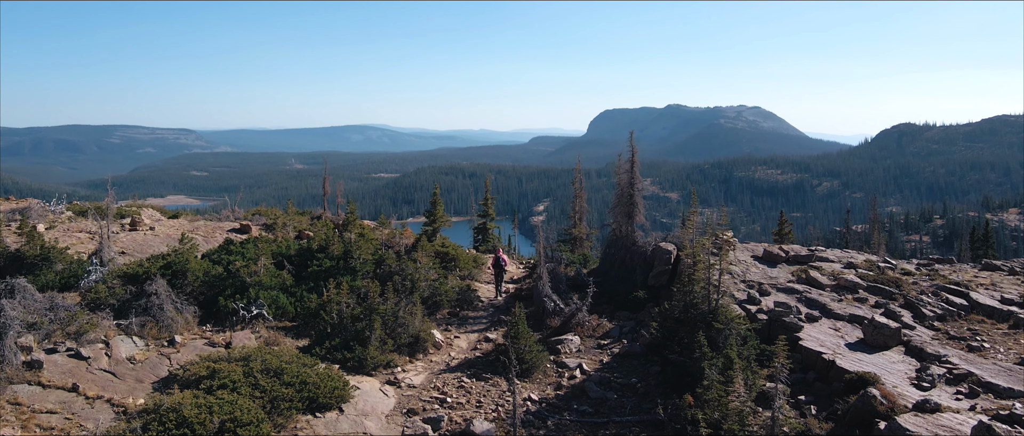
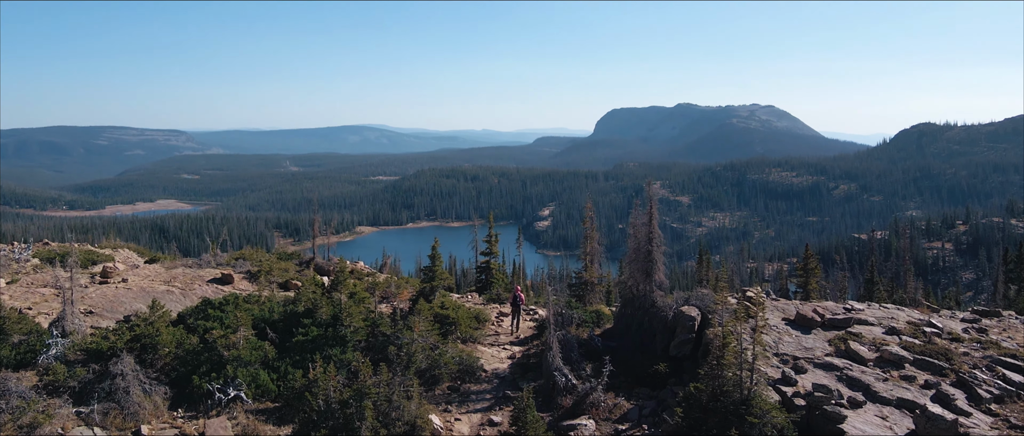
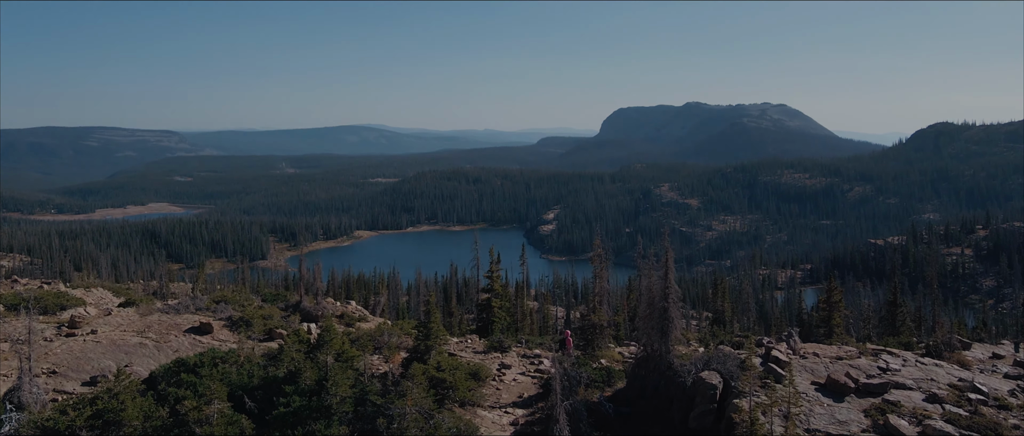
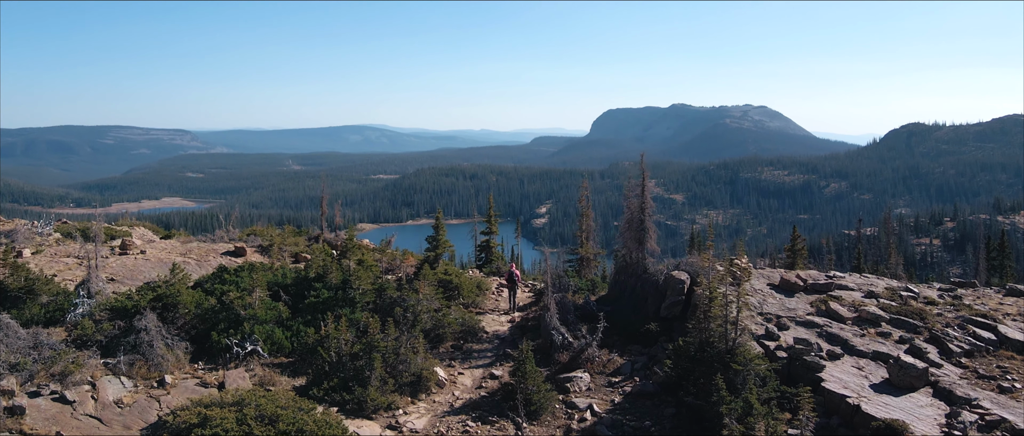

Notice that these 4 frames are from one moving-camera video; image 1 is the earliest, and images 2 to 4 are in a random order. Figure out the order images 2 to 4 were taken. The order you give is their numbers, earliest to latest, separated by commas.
4, 2, 3
